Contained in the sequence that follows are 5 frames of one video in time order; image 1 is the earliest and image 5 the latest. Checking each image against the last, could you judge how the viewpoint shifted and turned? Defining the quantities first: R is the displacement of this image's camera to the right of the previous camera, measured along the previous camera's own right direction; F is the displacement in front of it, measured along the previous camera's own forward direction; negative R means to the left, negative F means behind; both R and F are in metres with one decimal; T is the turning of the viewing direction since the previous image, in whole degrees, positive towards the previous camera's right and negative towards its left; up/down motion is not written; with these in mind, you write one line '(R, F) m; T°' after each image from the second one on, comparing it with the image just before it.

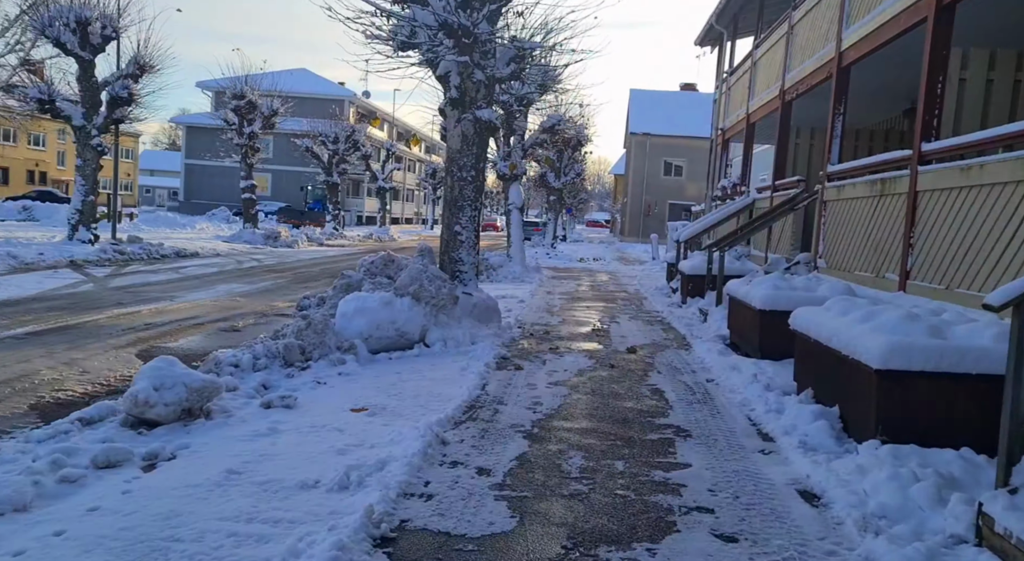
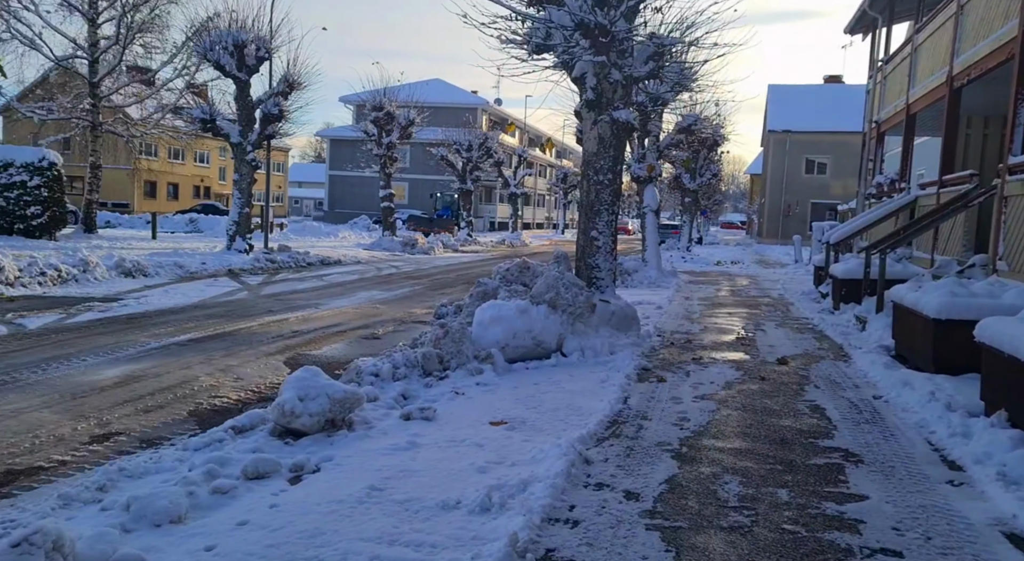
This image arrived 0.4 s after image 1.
(-0.1, +0.2) m; -9°
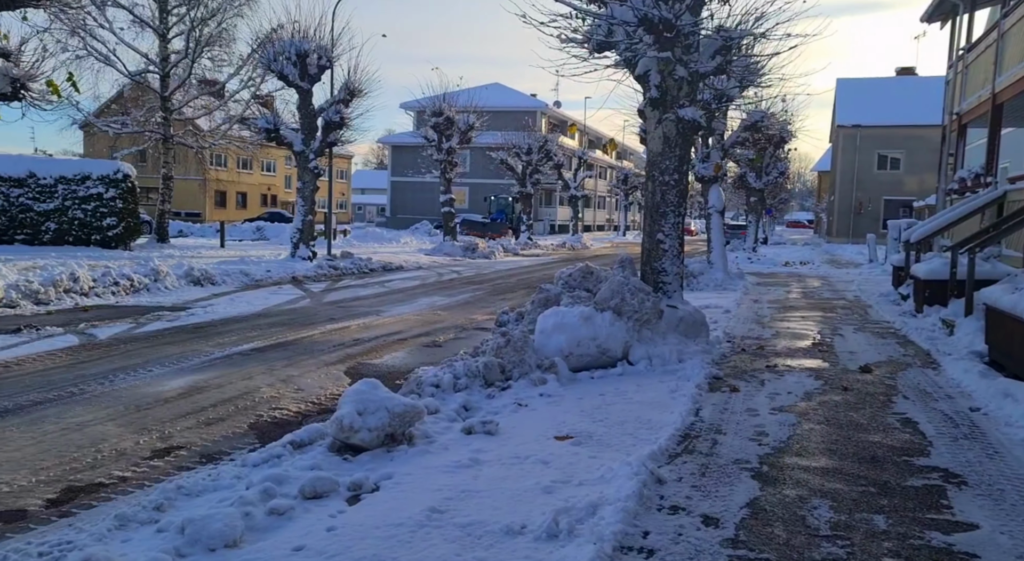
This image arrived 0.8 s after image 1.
(0.0, +0.2) m; -4°
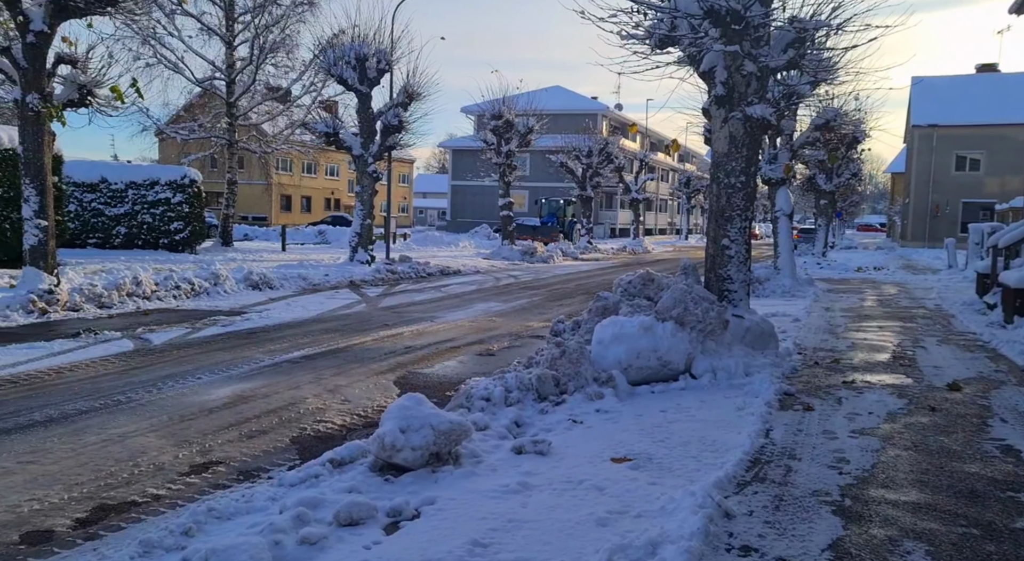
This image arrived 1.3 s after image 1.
(0.0, +0.4) m; -4°
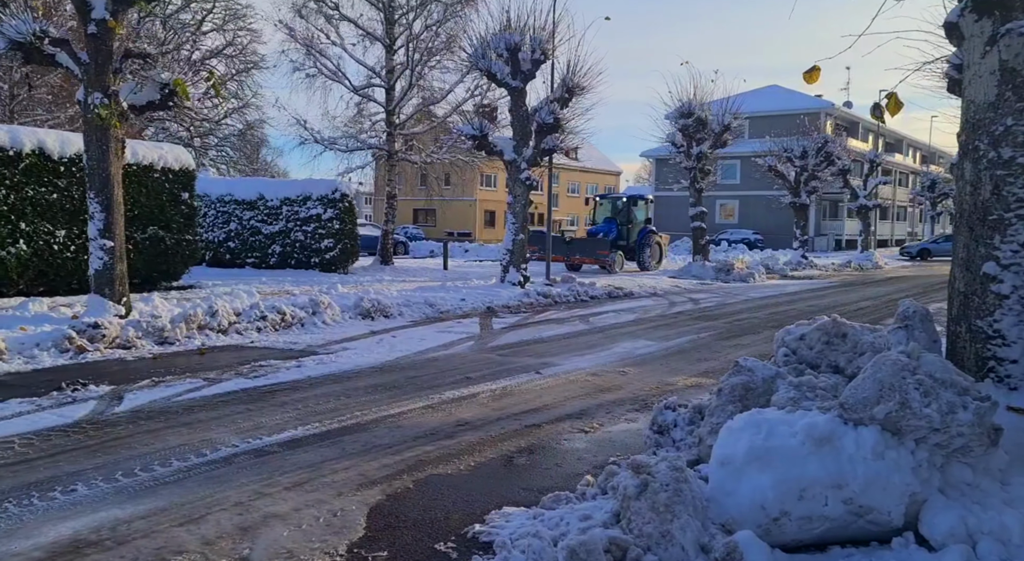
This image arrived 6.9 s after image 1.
(+0.8, +3.5) m; -15°
